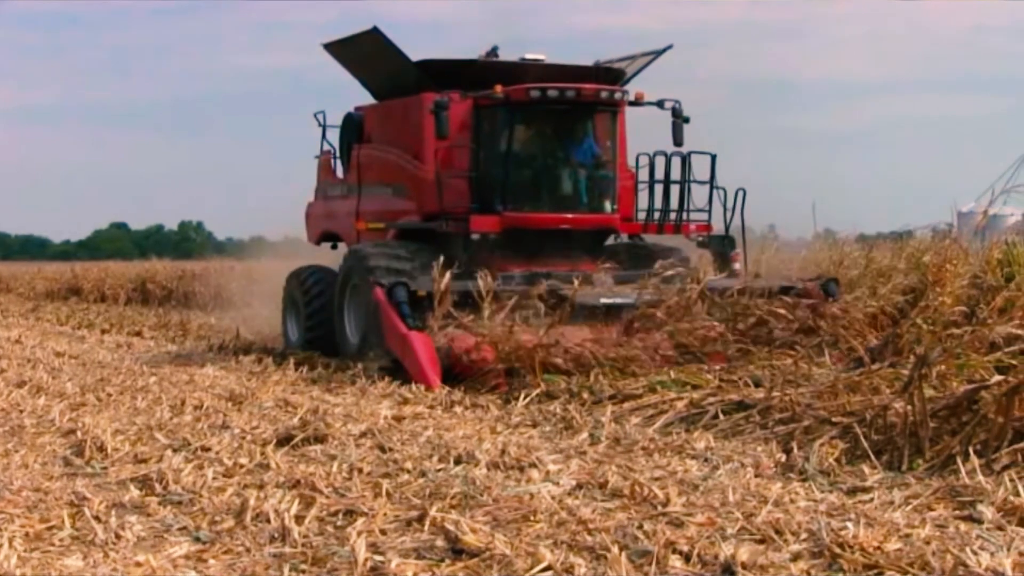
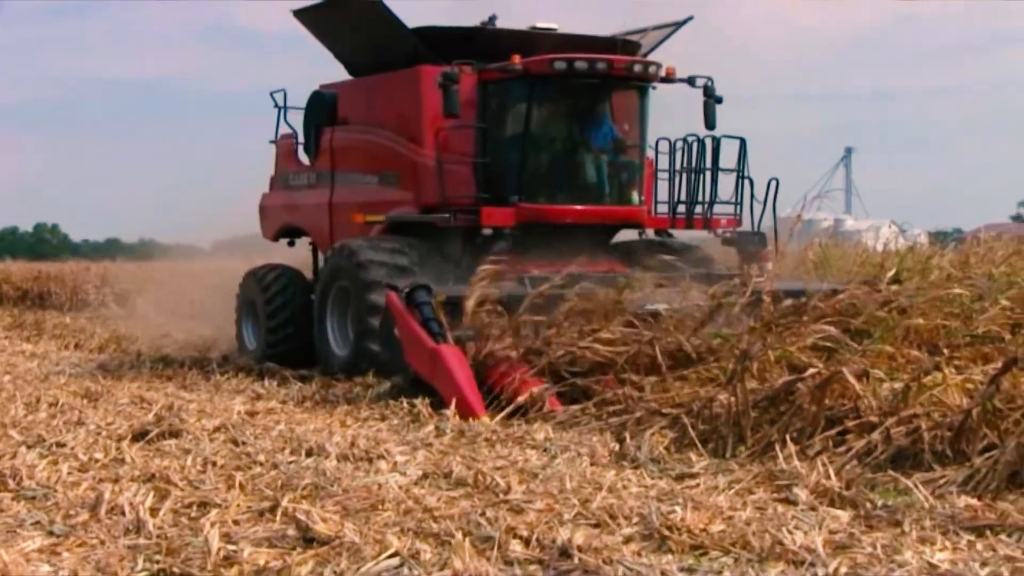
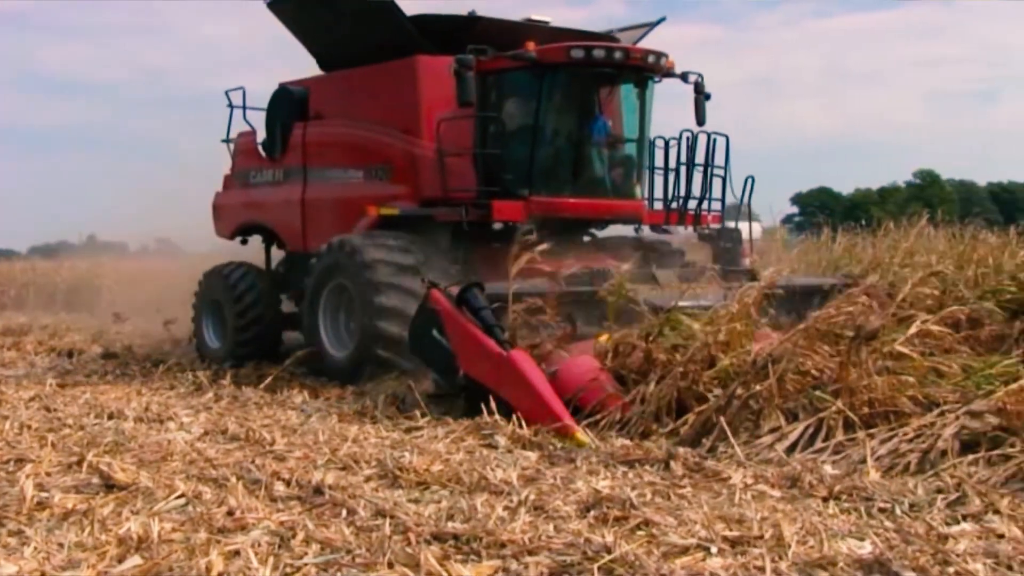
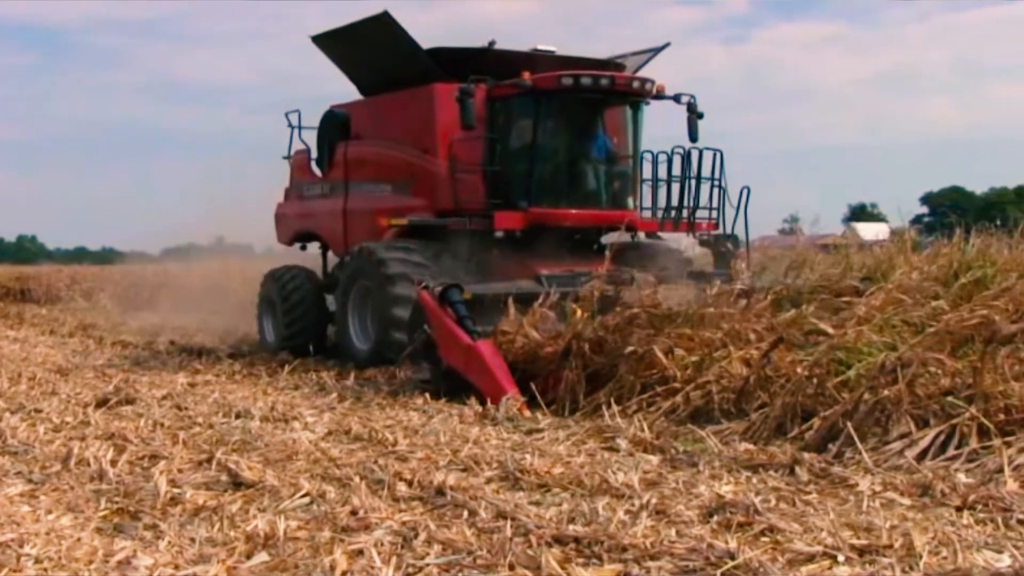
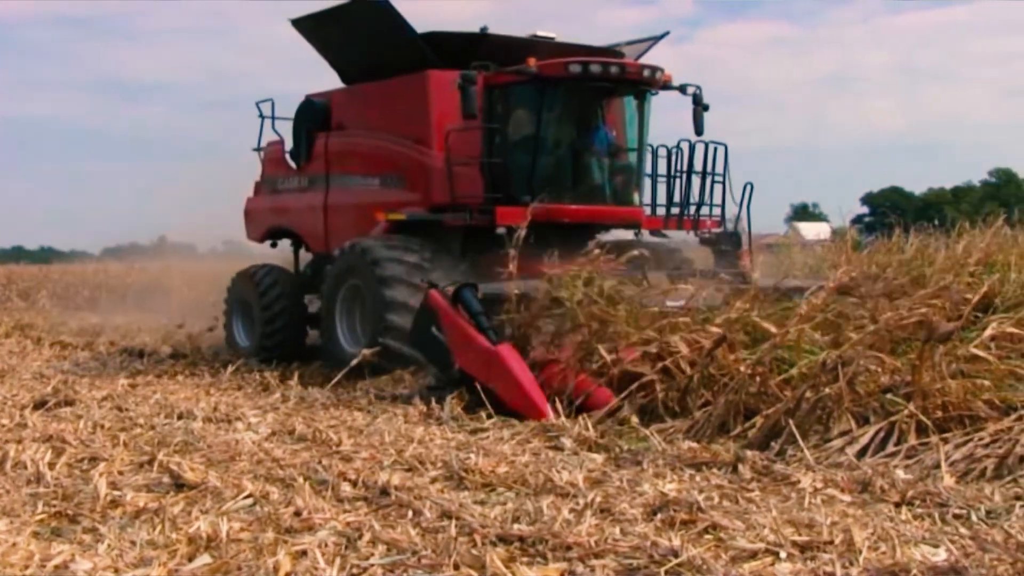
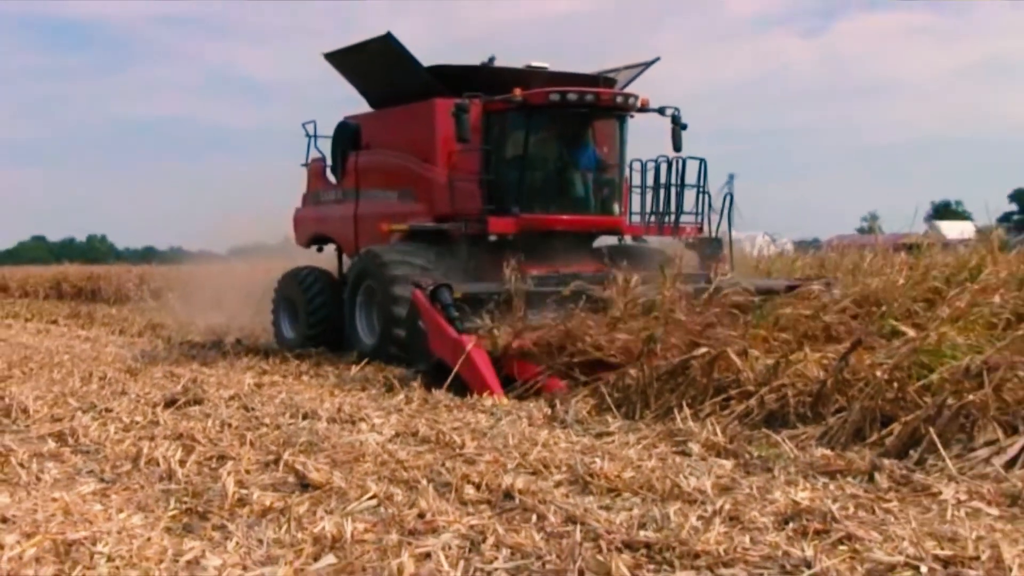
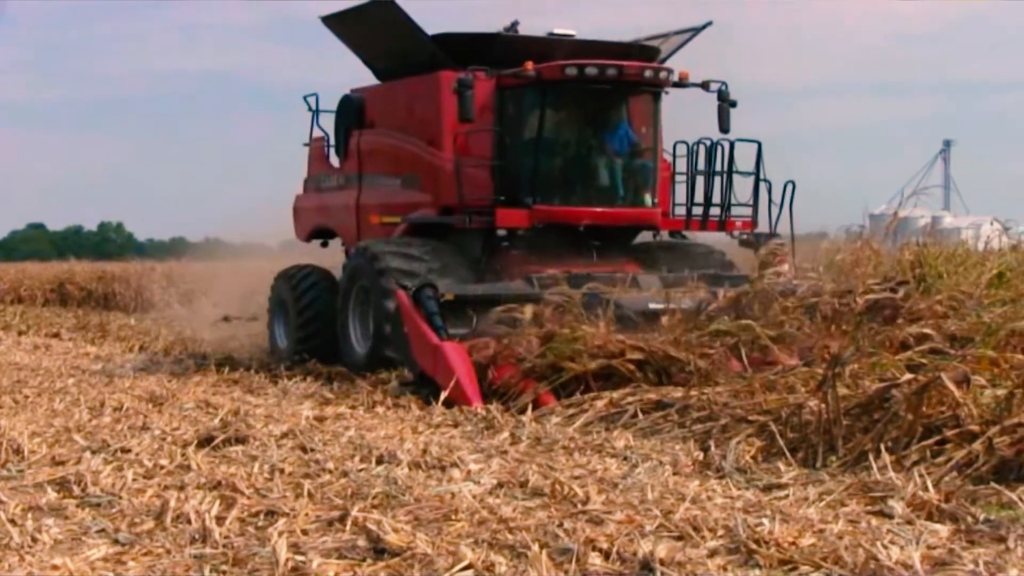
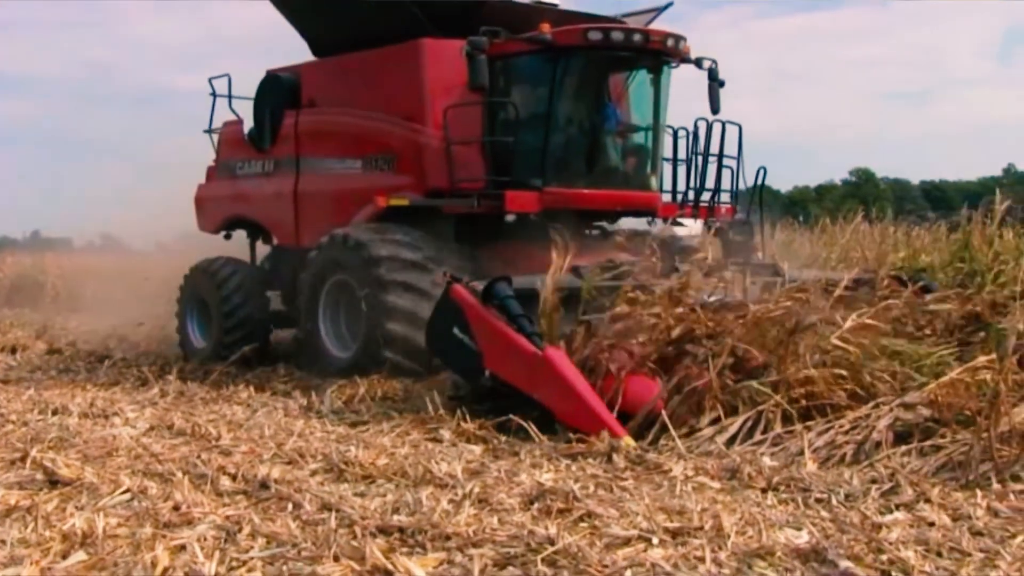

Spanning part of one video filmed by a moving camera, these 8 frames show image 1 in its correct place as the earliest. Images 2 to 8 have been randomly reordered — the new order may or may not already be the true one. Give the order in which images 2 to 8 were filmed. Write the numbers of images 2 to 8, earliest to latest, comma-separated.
7, 2, 6, 4, 5, 3, 8
